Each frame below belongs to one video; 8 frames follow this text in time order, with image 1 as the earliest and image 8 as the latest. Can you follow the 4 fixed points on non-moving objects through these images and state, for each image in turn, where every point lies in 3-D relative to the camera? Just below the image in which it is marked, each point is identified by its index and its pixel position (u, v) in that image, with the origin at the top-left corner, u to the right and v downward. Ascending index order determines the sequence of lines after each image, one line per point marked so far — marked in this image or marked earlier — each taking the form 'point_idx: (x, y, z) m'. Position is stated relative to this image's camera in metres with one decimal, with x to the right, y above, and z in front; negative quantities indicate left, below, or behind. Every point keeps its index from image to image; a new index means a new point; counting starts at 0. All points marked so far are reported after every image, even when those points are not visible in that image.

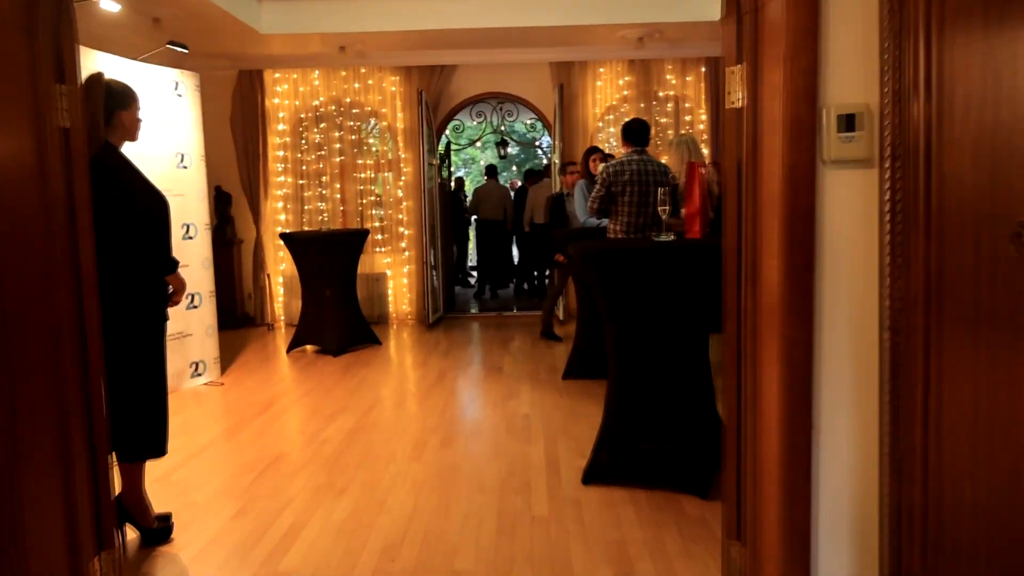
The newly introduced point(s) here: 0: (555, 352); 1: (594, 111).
0: (+0.3, -0.4, +5.2) m
1: (+0.7, +1.5, +6.6) m
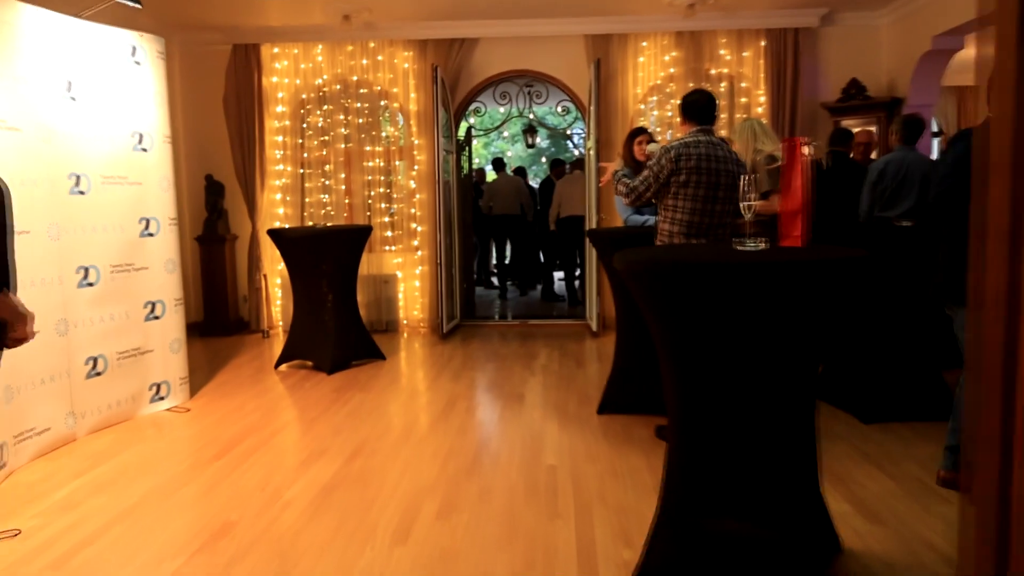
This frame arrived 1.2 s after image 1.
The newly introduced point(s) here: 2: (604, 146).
0: (+0.4, -0.5, +4.4) m
1: (+0.9, +1.4, +5.8) m
2: (+0.7, +1.0, +5.8) m
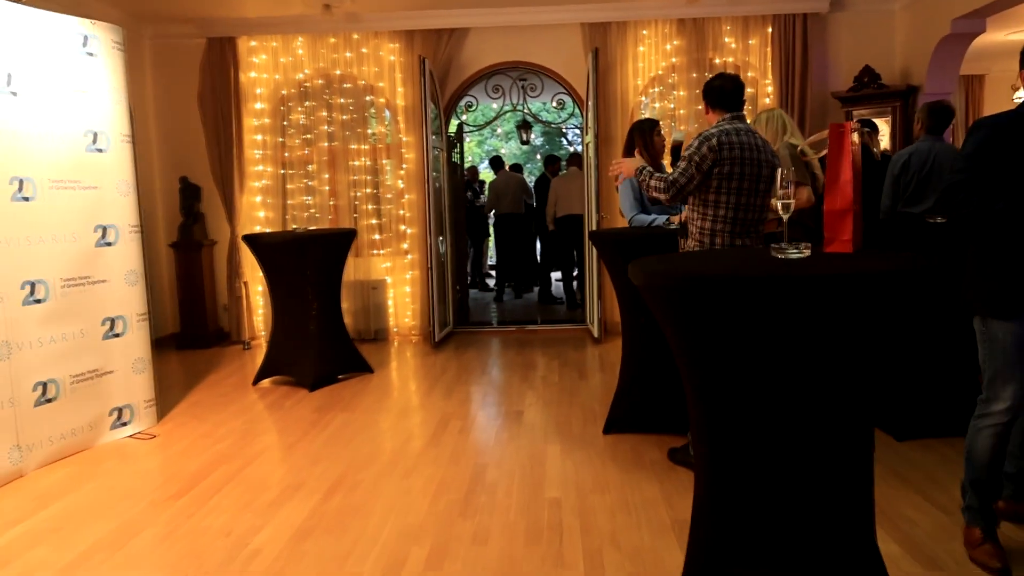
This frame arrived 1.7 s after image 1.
0: (+0.4, -0.5, +4.1) m
1: (+0.8, +1.4, +5.4) m
2: (+0.6, +1.0, +5.5) m
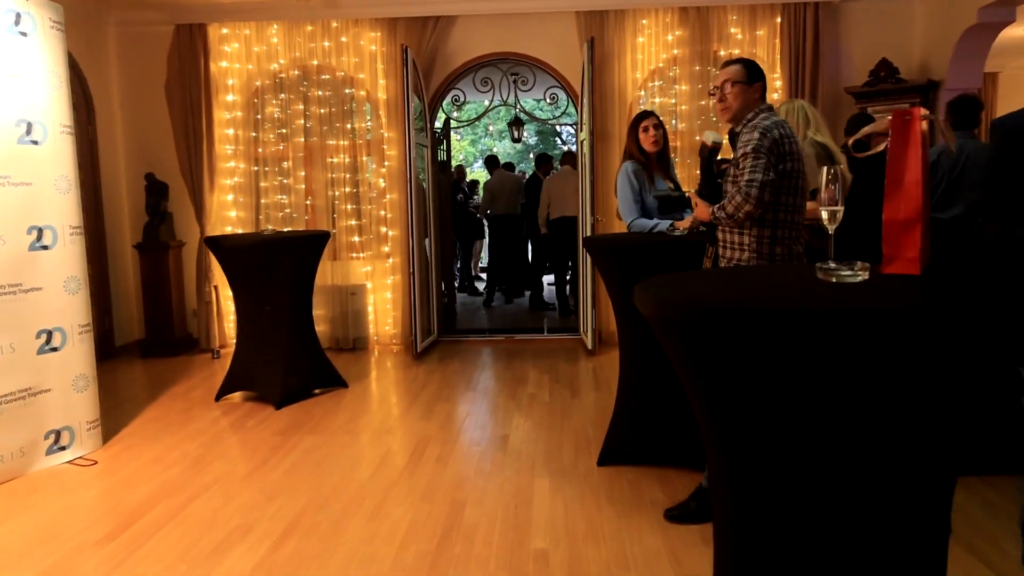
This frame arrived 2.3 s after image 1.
0: (+0.3, -0.6, +3.7) m
1: (+0.8, +1.4, +5.1) m
2: (+0.6, +1.0, +5.2) m
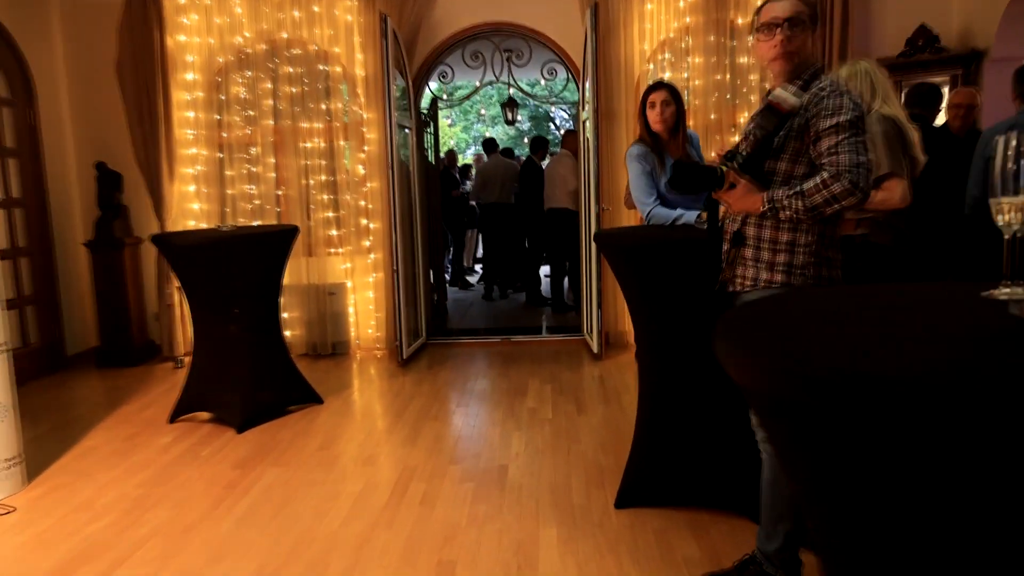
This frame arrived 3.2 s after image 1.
0: (+0.3, -0.6, +3.2) m
1: (+0.7, +1.4, +4.6) m
2: (+0.5, +1.0, +4.6) m
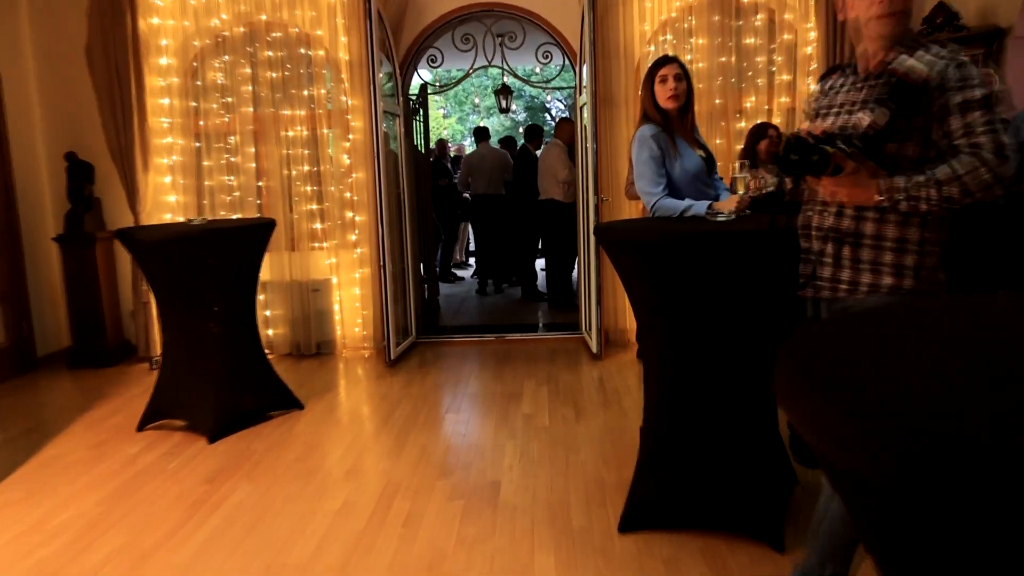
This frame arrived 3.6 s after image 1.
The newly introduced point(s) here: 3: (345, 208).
0: (+0.3, -0.6, +3.0) m
1: (+0.7, +1.4, +4.3) m
2: (+0.5, +1.0, +4.4) m
3: (-0.9, +0.5, +4.5) m
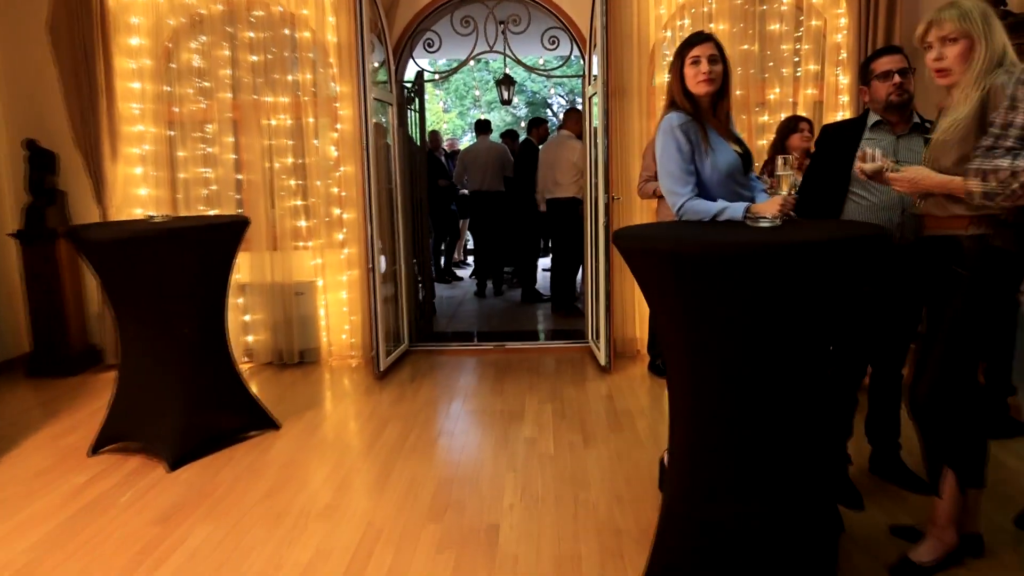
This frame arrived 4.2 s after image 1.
0: (+0.3, -0.6, +2.6) m
1: (+0.7, +1.4, +3.9) m
2: (+0.5, +1.0, +4.0) m
3: (-0.9, +0.4, +4.1) m
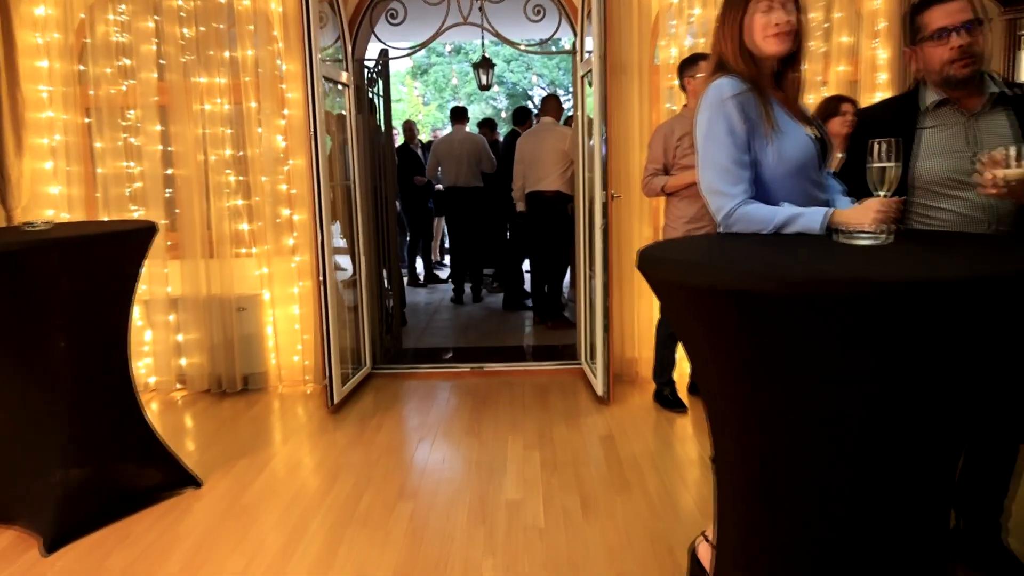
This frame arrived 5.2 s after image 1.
0: (+0.3, -0.7, +2.0) m
1: (+0.6, +1.3, +3.3) m
2: (+0.4, +0.9, +3.4) m
3: (-1.0, +0.4, +3.5) m
